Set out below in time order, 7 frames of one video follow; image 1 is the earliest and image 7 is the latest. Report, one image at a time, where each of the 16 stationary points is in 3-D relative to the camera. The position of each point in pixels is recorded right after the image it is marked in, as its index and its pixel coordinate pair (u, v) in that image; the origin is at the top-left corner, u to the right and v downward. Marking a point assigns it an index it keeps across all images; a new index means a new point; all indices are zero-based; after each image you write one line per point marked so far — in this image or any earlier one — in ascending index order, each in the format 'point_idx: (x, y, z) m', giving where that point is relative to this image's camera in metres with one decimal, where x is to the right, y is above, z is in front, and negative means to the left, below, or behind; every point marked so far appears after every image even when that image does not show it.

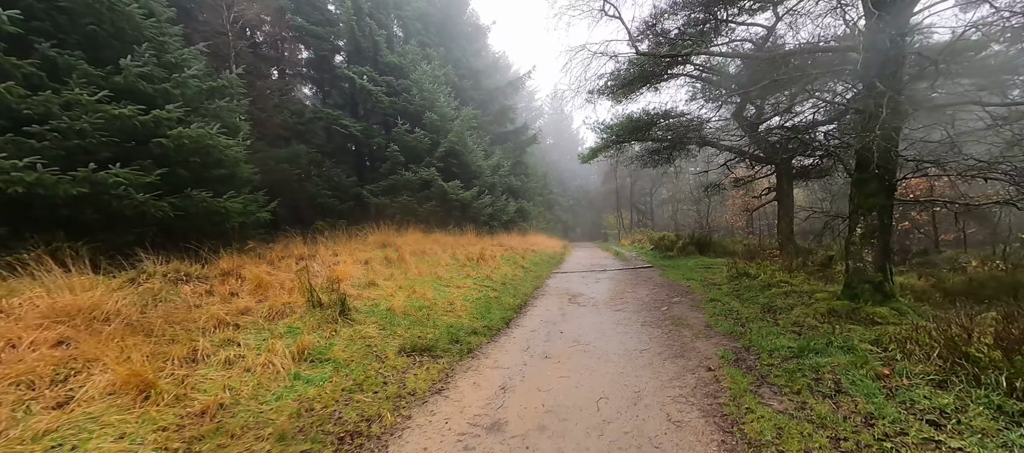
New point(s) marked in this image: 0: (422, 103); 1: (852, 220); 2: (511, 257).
0: (-3.6, +4.8, +15.3) m
1: (+3.8, +0.1, +4.4) m
2: (-0.1, -0.8, +10.5) m
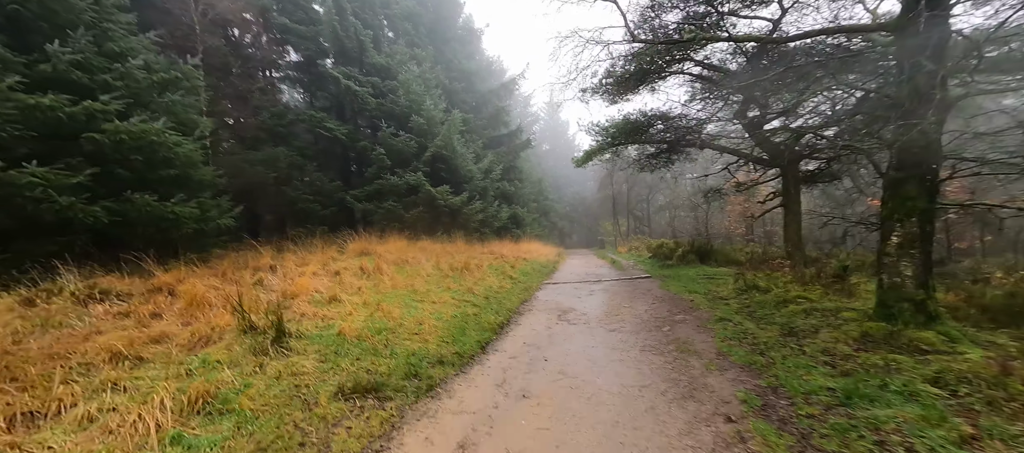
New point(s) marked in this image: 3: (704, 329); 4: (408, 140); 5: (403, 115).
0: (-3.9, +4.5, +14.7) m
1: (+3.6, 0.0, +3.8) m
2: (-0.4, -1.0, +9.8) m
3: (+2.0, -1.1, +4.2) m
4: (-3.9, +3.2, +14.6) m
5: (-4.3, +4.3, +15.3) m
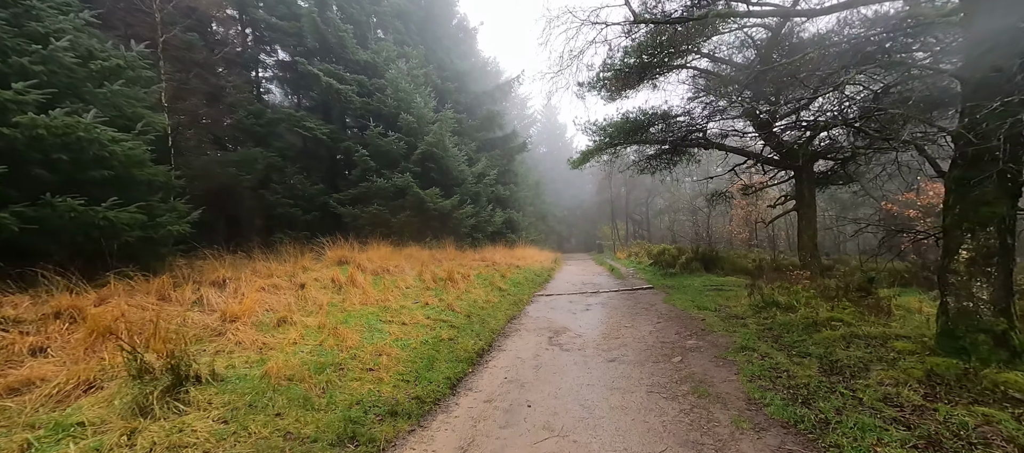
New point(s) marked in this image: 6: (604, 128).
0: (-4.1, +4.3, +13.9) m
1: (+3.4, -0.1, +3.1) m
2: (-0.6, -1.2, +9.1) m
3: (+1.9, -1.2, +3.5) m
4: (-4.1, +3.0, +13.8) m
5: (-4.5, +4.1, +14.5) m
6: (+2.6, +2.8, +11.0) m
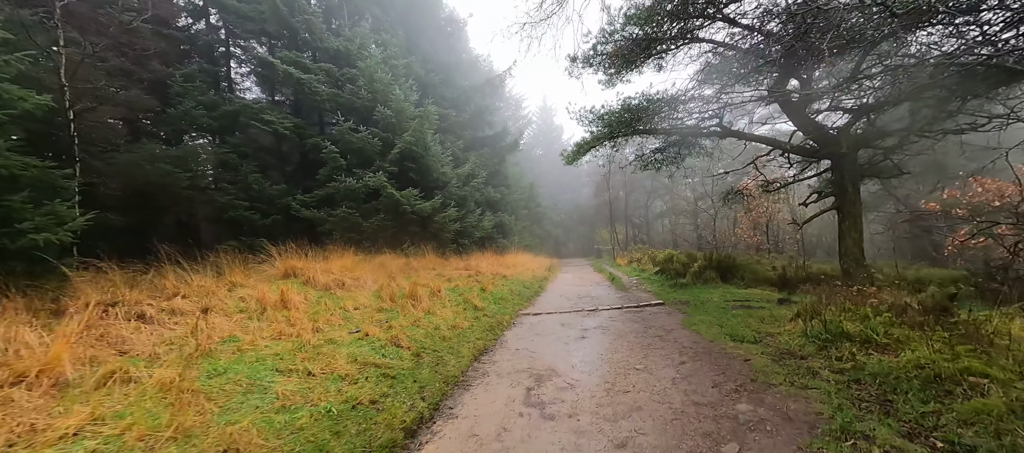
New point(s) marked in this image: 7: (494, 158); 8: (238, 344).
0: (-4.5, +4.1, +12.5) m
1: (+3.1, -0.1, +1.6) m
2: (-0.9, -1.2, +7.6) m
3: (+1.5, -1.2, +2.0) m
4: (-4.5, +2.8, +12.4) m
5: (-5.0, +4.0, +13.1) m
6: (+2.2, +2.7, +9.6) m
7: (-0.9, +3.5, +19.8) m
8: (-2.6, -1.1, +3.8) m
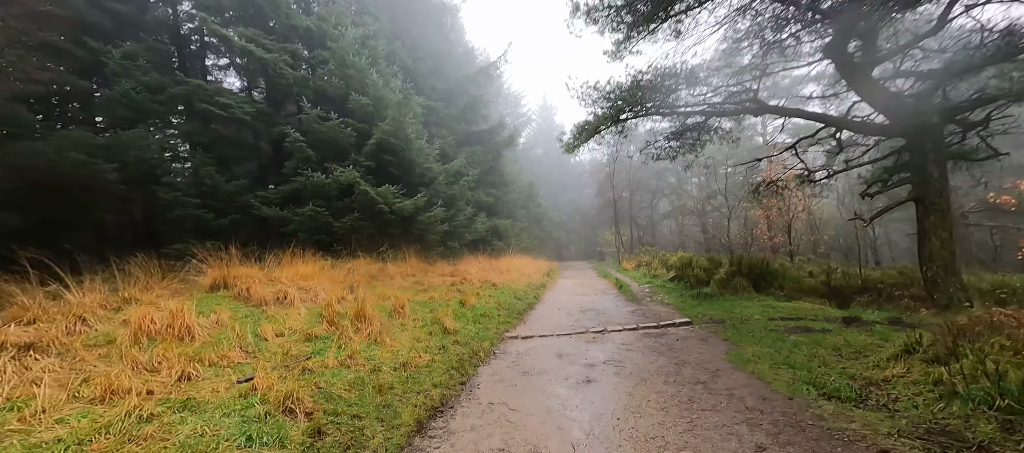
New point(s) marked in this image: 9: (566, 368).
0: (-4.7, +4.1, +11.0) m
1: (+2.8, 0.0, +0.1) m
2: (-1.1, -1.2, +6.1) m
3: (+1.3, -1.1, +0.5) m
4: (-4.7, +2.8, +10.9) m
5: (-5.2, +3.9, +11.6) m
6: (+2.0, +2.7, +8.1) m
7: (-1.1, +3.4, +18.3) m
8: (-2.8, -1.1, +2.2) m
9: (+0.5, -1.4, +3.9) m
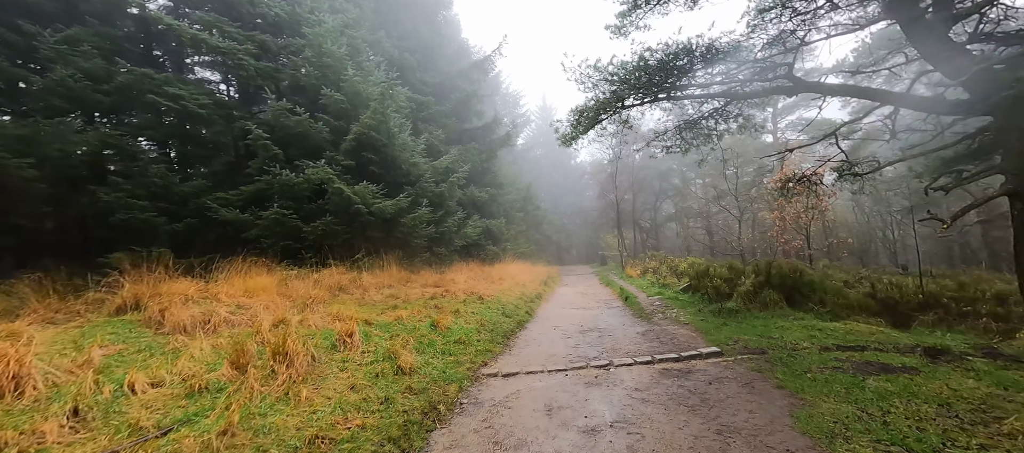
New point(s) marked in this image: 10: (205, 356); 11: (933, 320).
0: (-5.0, +4.0, +9.9) m
1: (+2.6, 0.0, -1.1) m
2: (-1.4, -1.3, +4.9) m
3: (+1.1, -1.1, -0.7) m
4: (-5.0, +2.7, +9.8) m
5: (-5.4, +3.8, +10.5) m
6: (+1.8, +2.7, +6.9) m
7: (-1.3, +3.3, +17.1) m
8: (-3.1, -1.1, +1.1) m
9: (+0.3, -1.4, +2.7) m
10: (-2.7, -1.2, +3.5) m
11: (+5.6, -1.2, +5.2) m
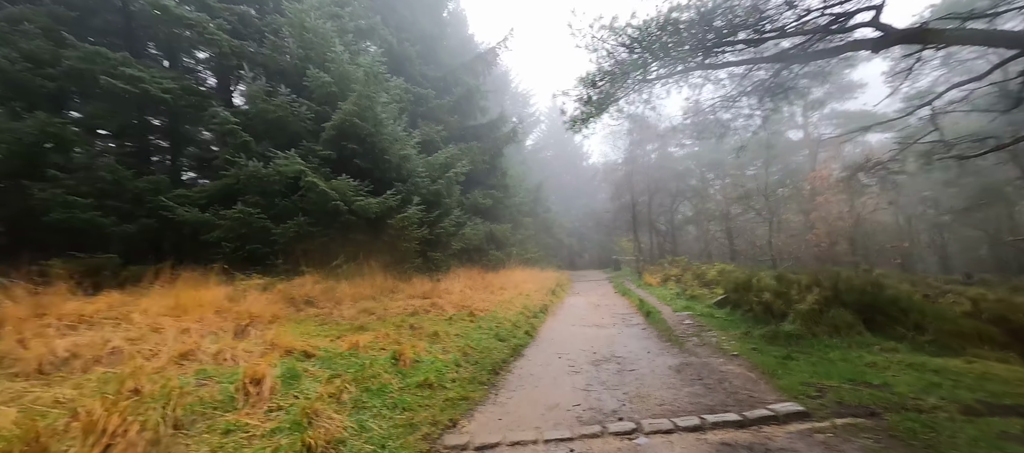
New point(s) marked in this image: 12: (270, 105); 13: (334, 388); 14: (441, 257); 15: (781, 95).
0: (-4.9, +4.0, +8.8) m
1: (+2.3, +0.1, -2.5) m
2: (-1.5, -1.3, +3.6) m
3: (+0.8, -1.0, -2.1) m
4: (-4.9, +2.6, +8.6) m
5: (-5.3, +3.8, +9.4) m
6: (+1.7, +2.7, +5.6) m
7: (-1.1, +3.2, +15.9) m
8: (-3.3, -1.1, -0.2) m
9: (+0.1, -1.4, +1.4) m
10: (-2.9, -1.1, +2.3) m
11: (+5.4, -1.2, +3.7) m
12: (-5.2, +2.5, +8.3) m
13: (-1.4, -1.3, +3.1) m
14: (-2.0, -0.9, +11.2) m
15: (+4.2, +2.0, +6.1) m
